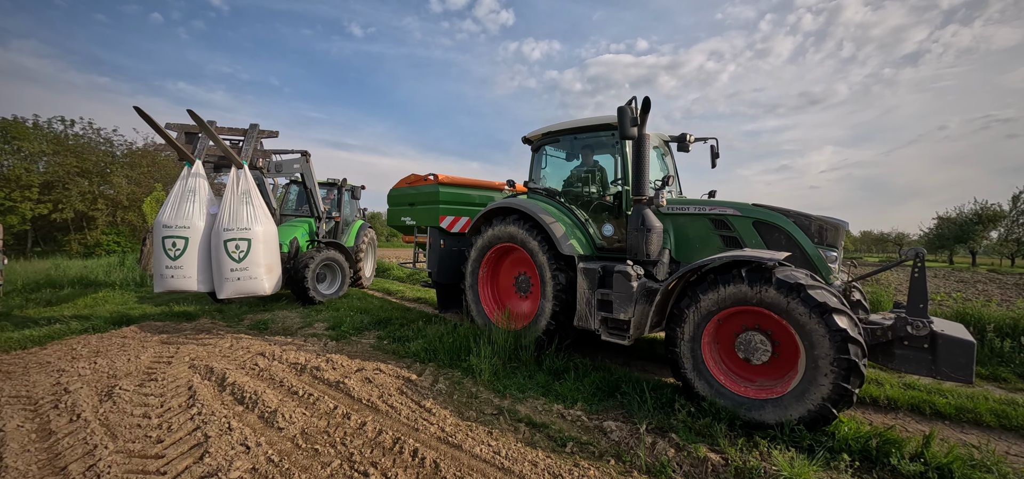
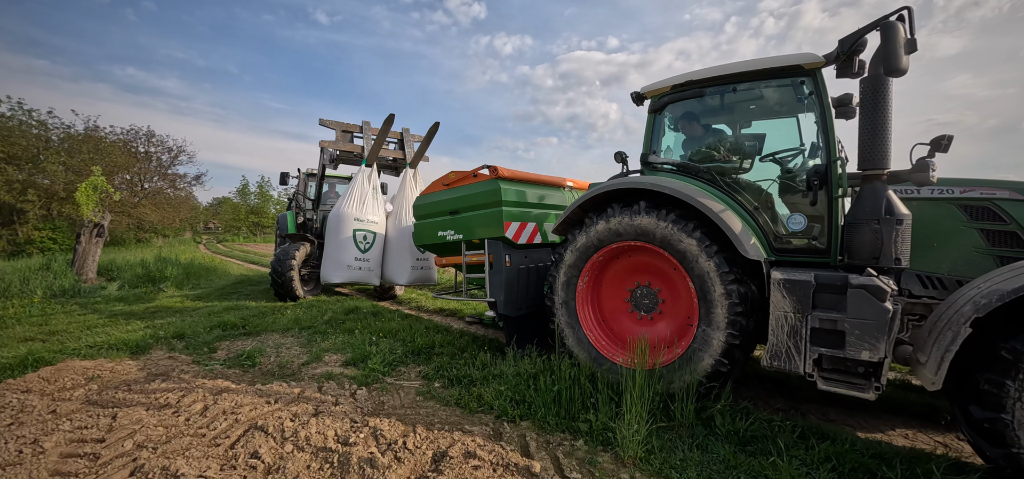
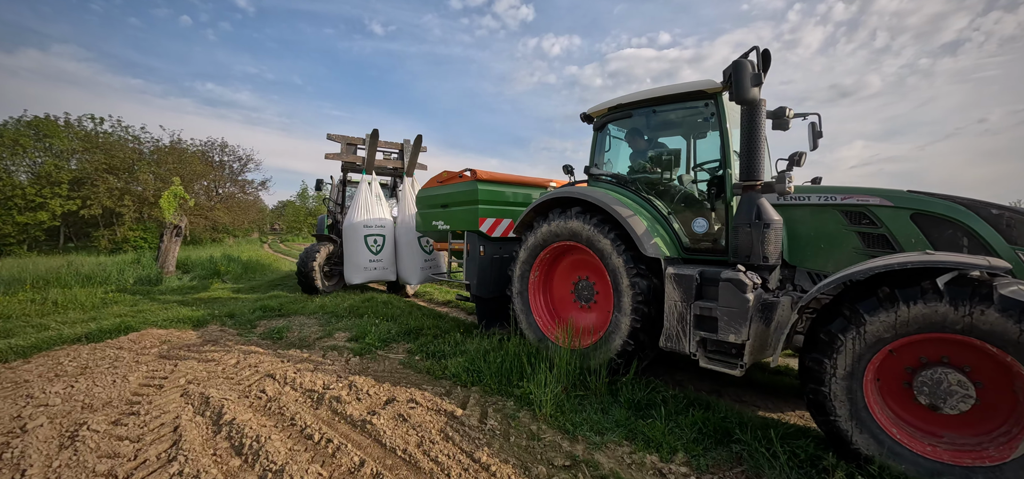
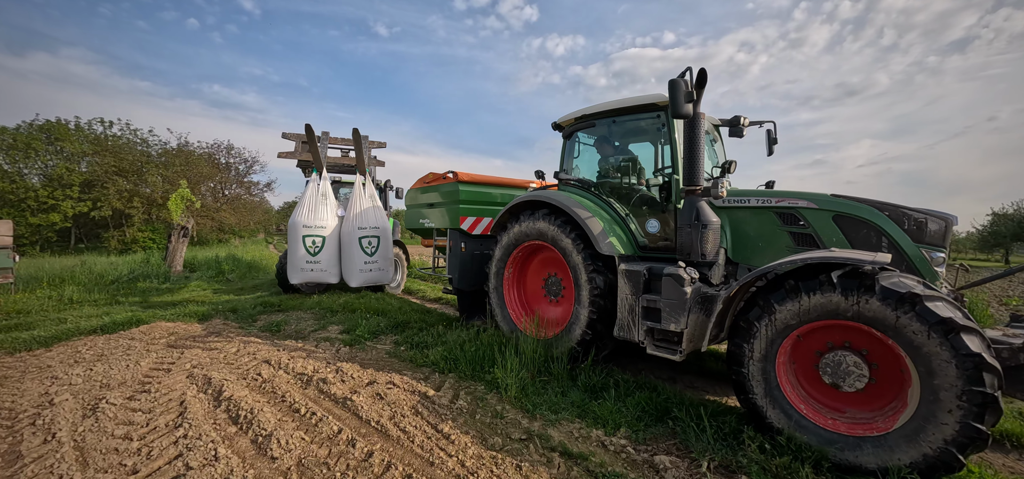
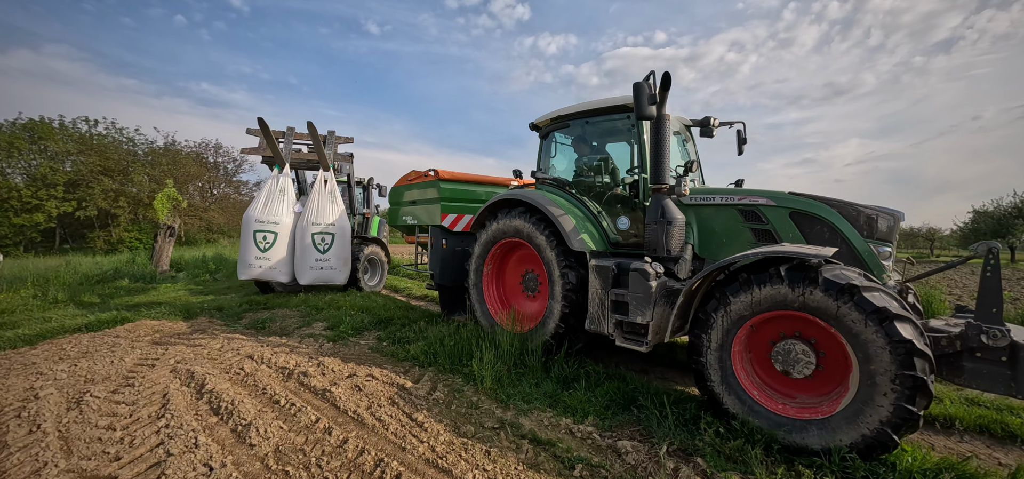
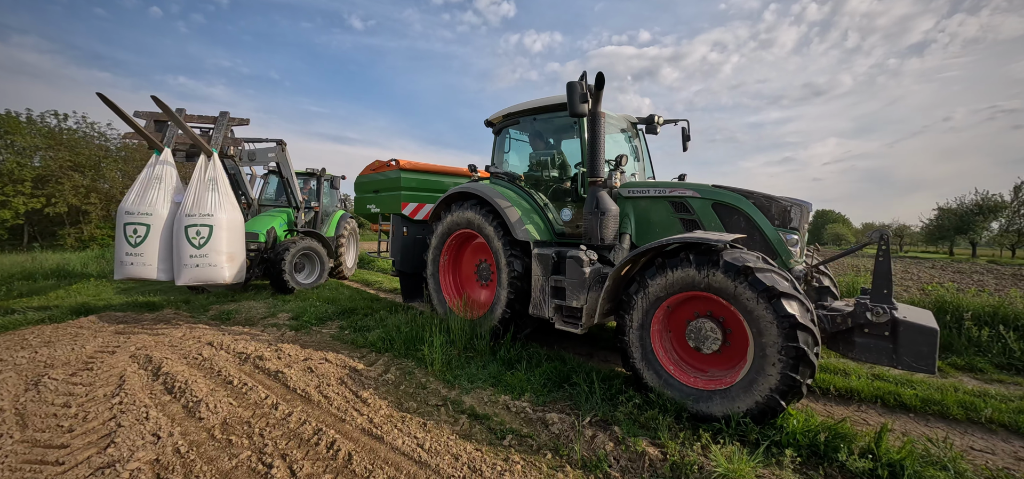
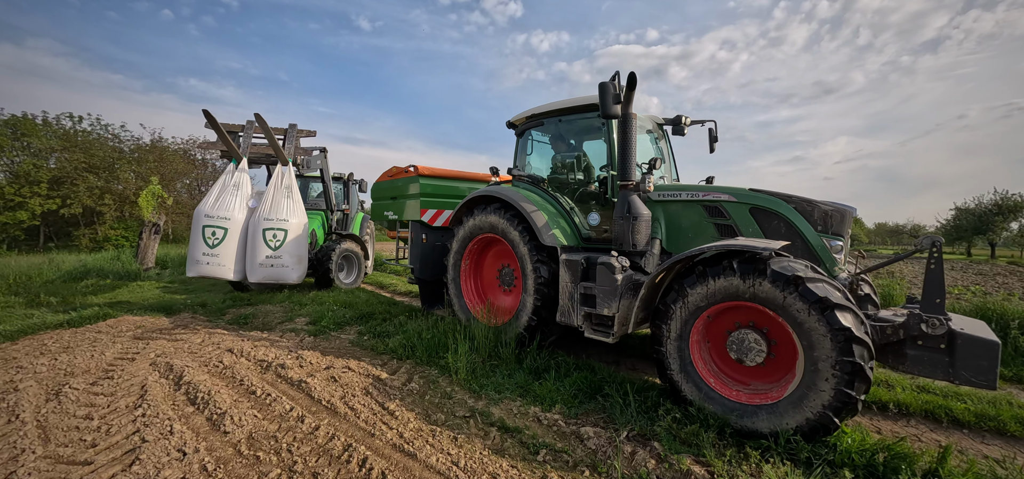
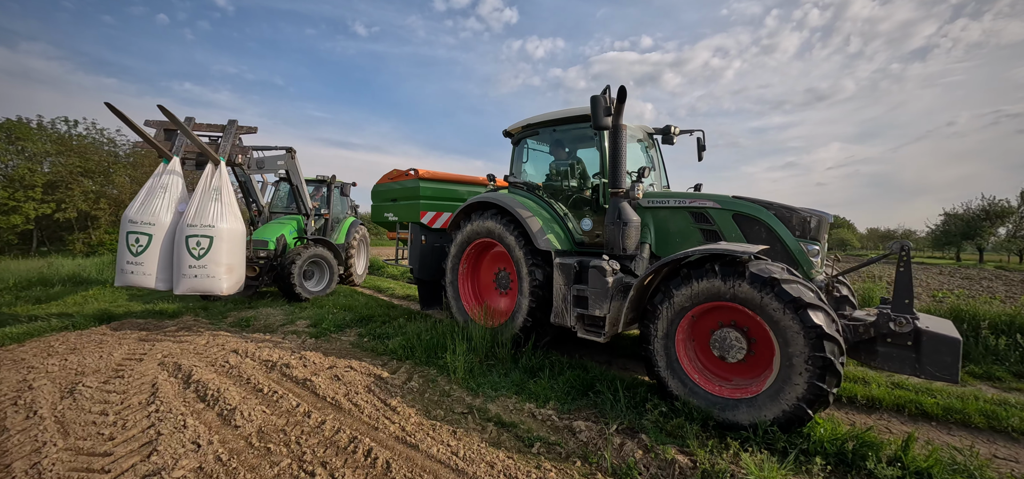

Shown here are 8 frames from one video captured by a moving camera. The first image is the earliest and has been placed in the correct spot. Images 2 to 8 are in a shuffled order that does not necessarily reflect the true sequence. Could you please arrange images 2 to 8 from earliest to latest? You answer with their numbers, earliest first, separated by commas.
8, 6, 7, 5, 4, 3, 2
